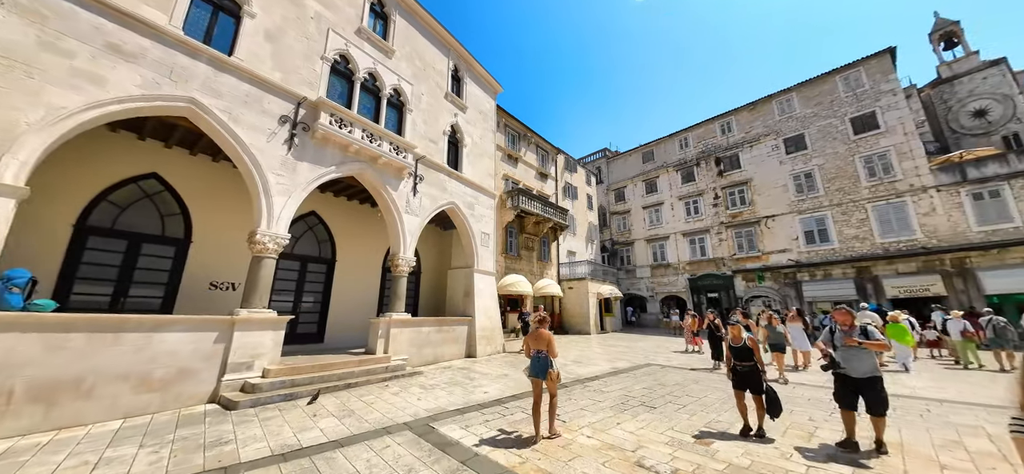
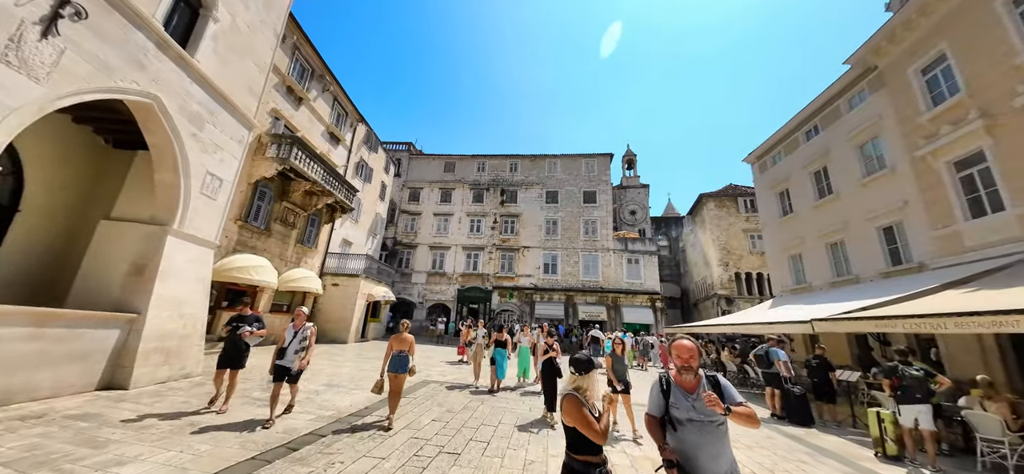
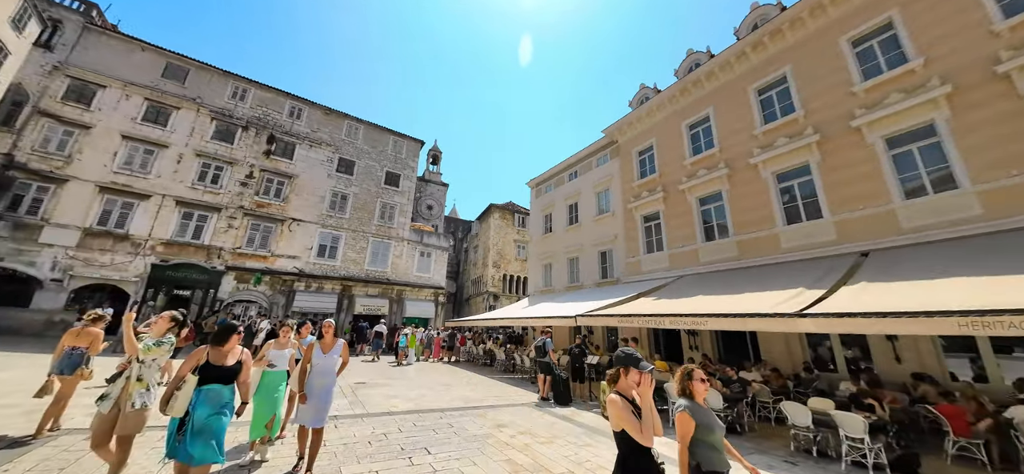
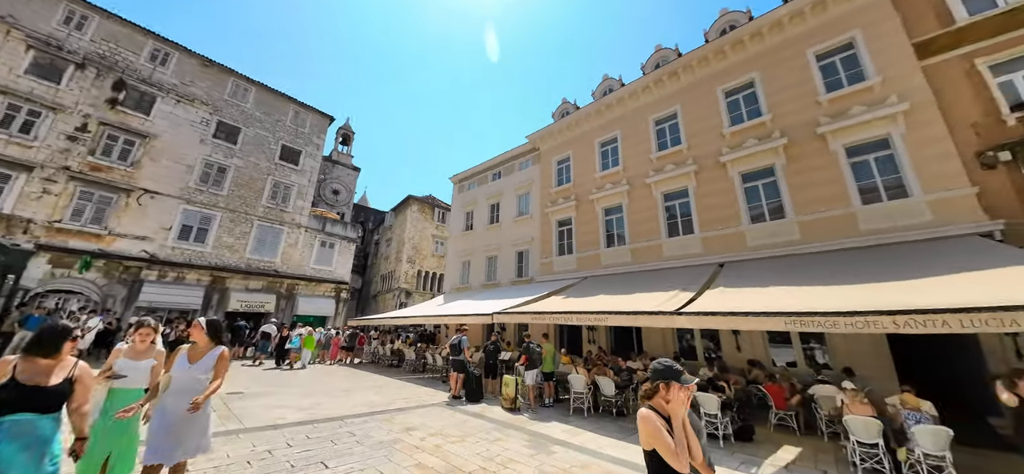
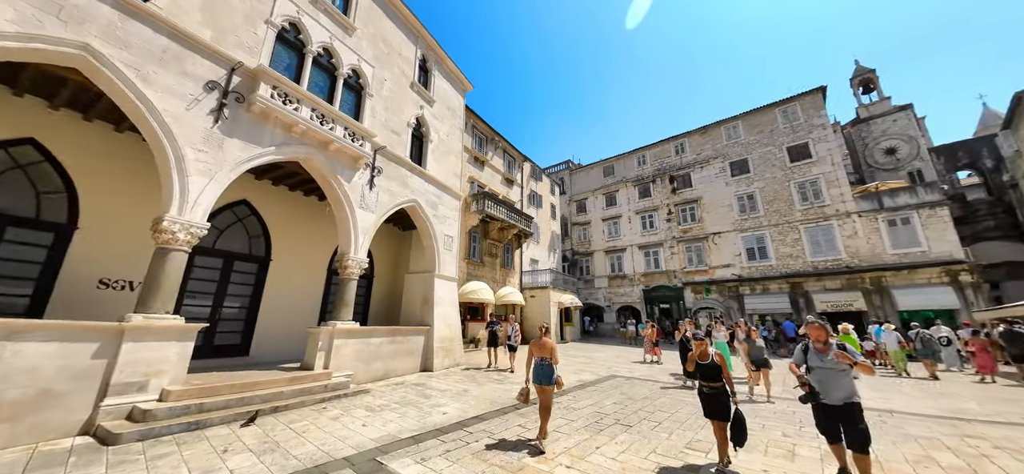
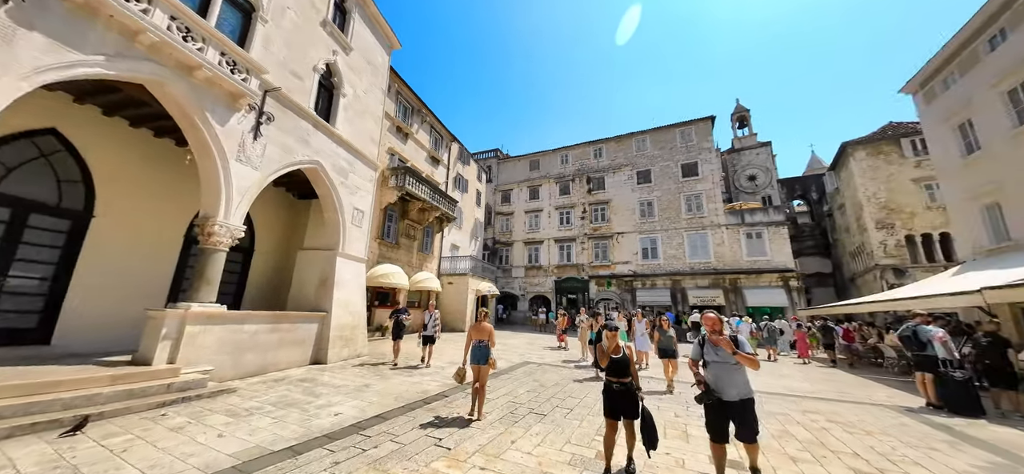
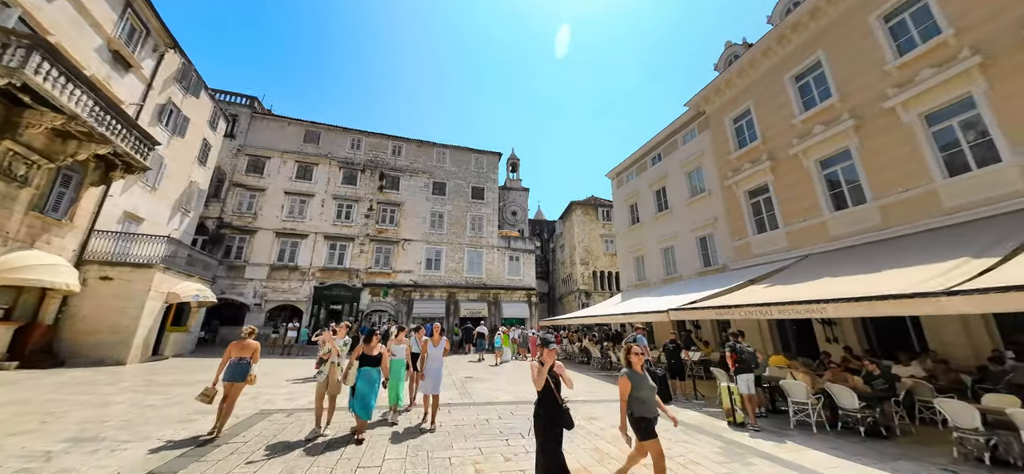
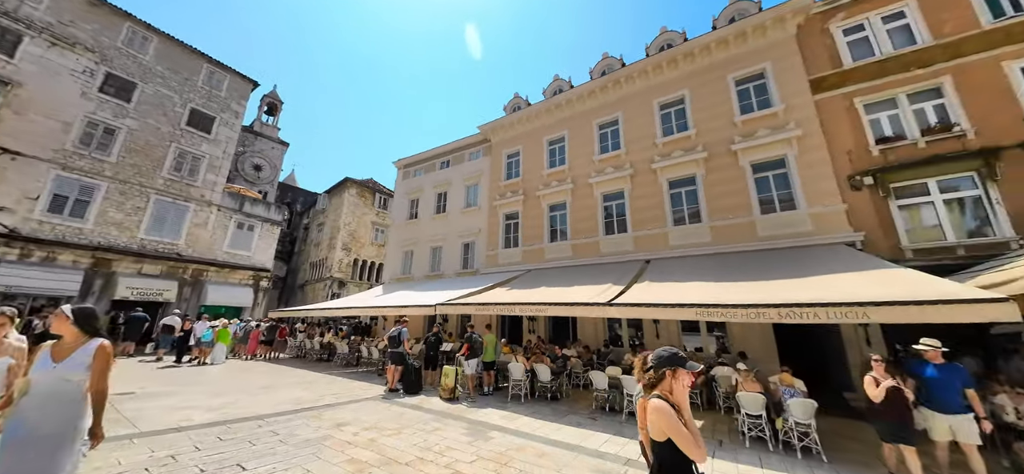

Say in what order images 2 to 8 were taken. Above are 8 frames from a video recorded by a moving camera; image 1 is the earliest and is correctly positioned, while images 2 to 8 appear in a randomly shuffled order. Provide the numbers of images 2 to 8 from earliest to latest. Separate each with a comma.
5, 6, 2, 7, 3, 4, 8
